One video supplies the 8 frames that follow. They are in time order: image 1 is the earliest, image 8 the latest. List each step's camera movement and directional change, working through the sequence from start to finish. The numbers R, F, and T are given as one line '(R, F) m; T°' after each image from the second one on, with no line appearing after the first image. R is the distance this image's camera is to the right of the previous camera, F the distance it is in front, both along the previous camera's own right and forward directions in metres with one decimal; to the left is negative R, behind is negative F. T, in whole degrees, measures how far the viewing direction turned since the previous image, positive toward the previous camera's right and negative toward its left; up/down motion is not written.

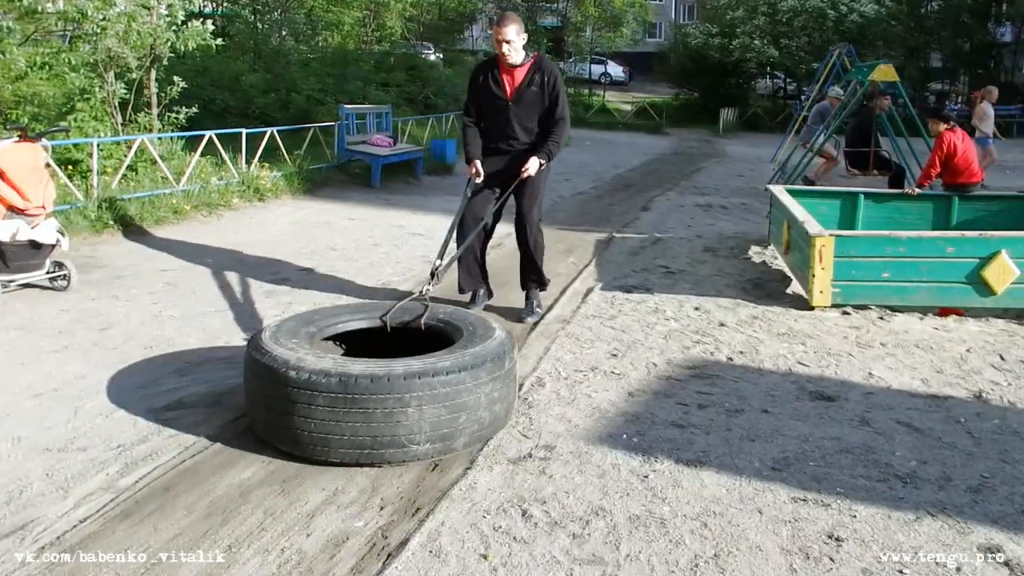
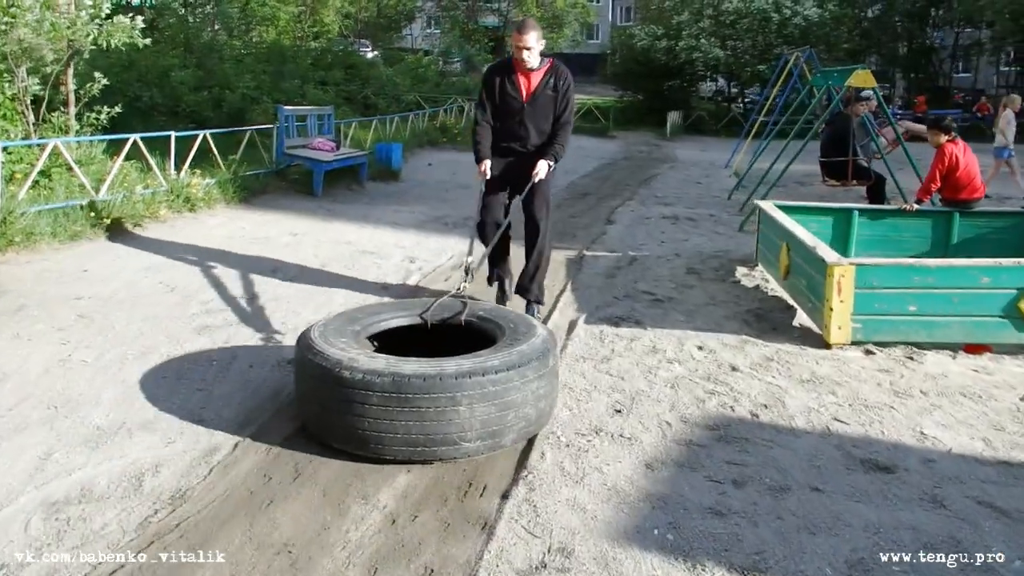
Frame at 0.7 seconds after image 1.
(-0.2, +0.7) m; +4°
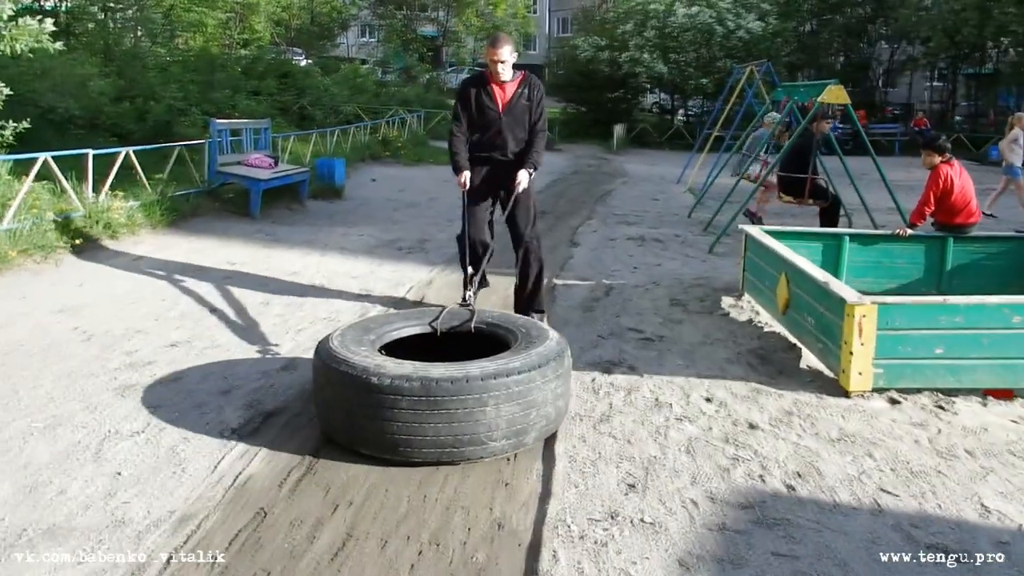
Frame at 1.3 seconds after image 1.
(-0.2, +0.6) m; +4°
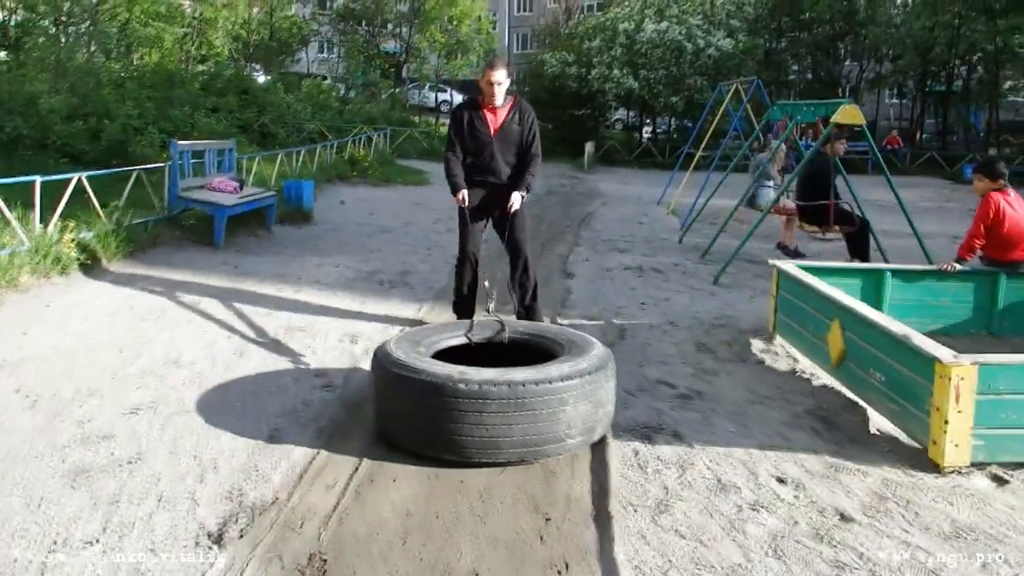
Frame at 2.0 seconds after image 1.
(-0.3, +0.7) m; +3°
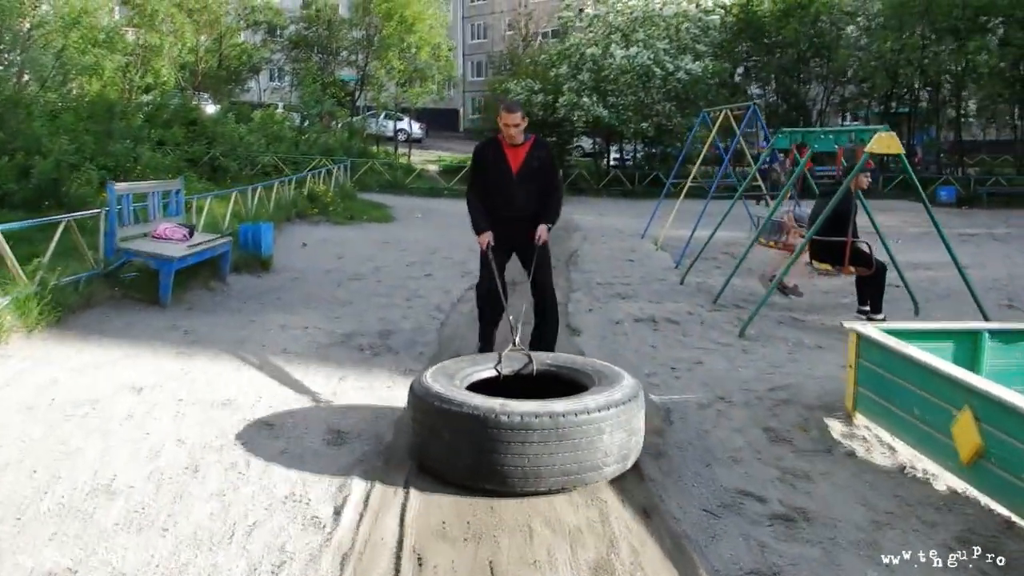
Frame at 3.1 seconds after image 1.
(-0.3, +1.1) m; +3°
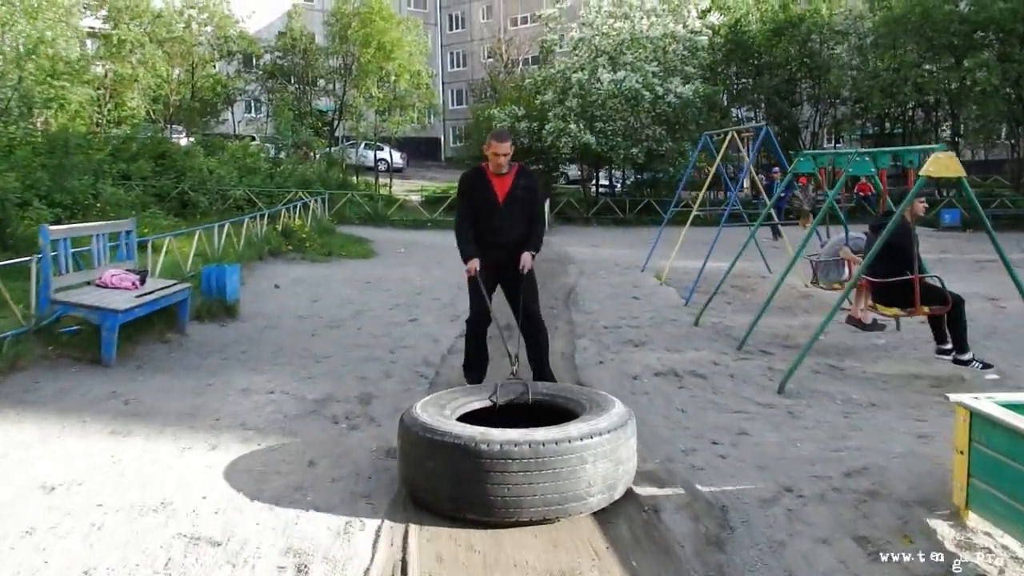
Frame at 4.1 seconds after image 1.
(-0.1, +1.0) m; +1°
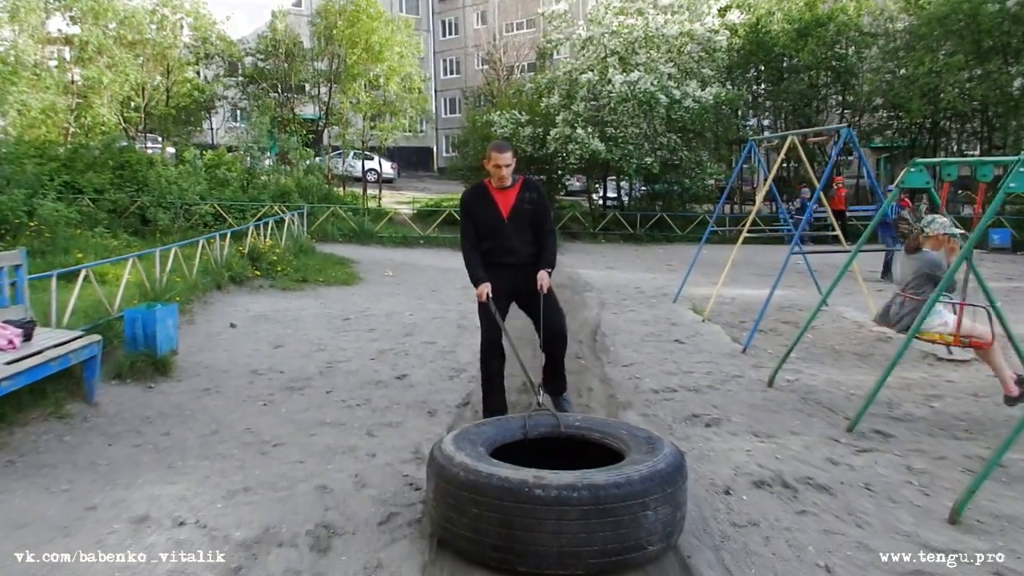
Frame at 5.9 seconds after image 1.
(-0.2, +2.0) m; +1°
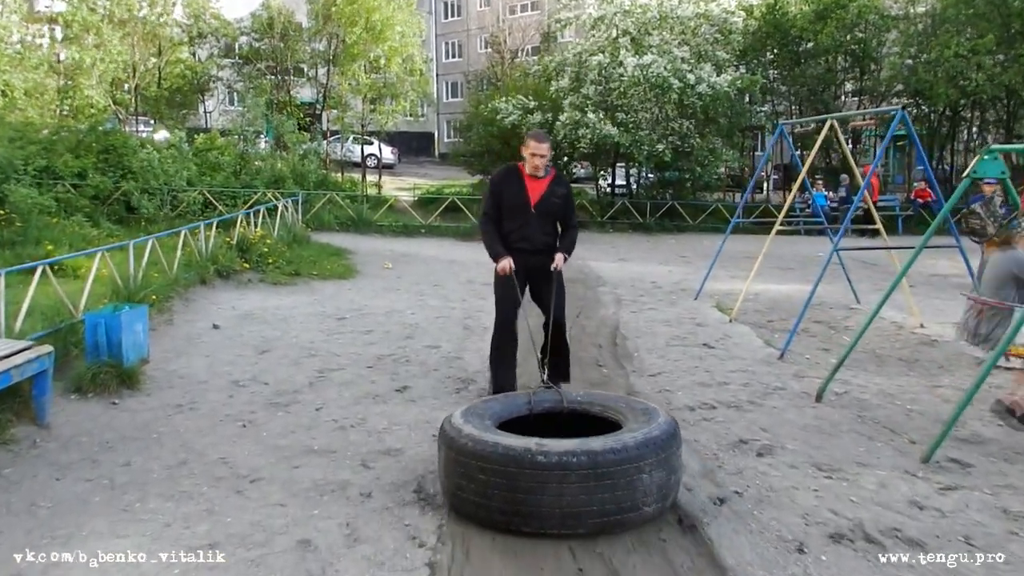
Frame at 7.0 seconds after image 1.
(-0.1, +0.8) m; 0°
